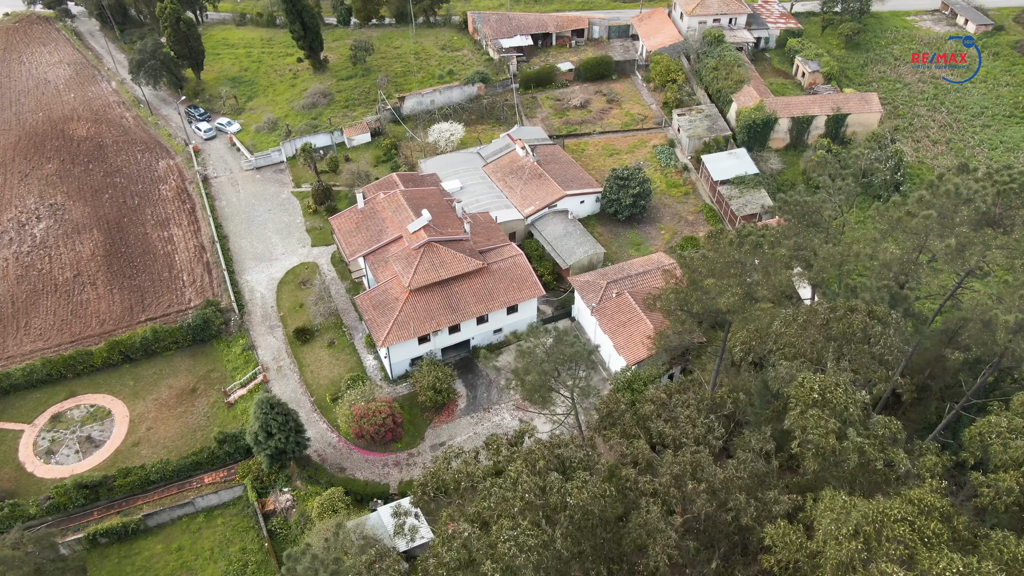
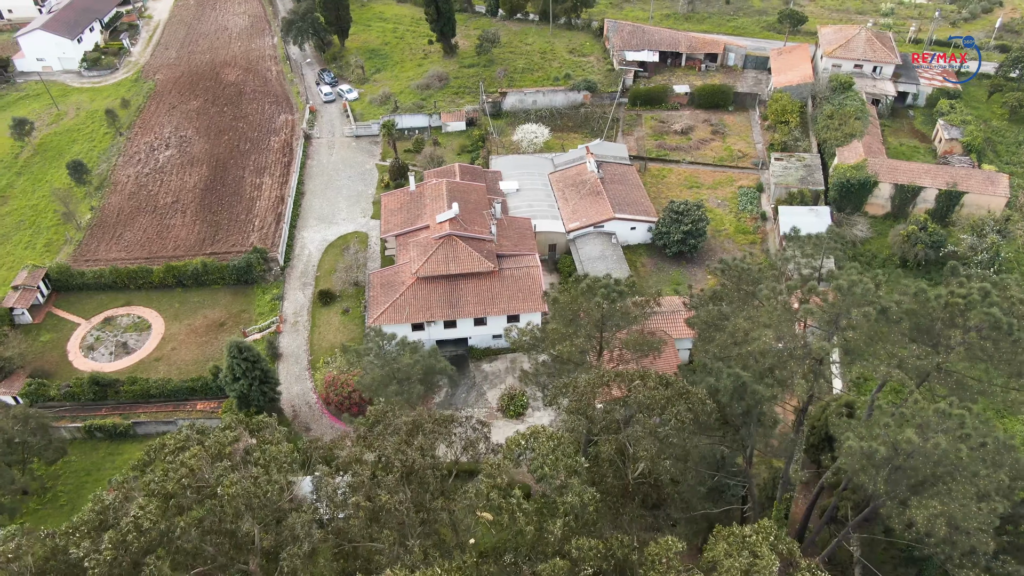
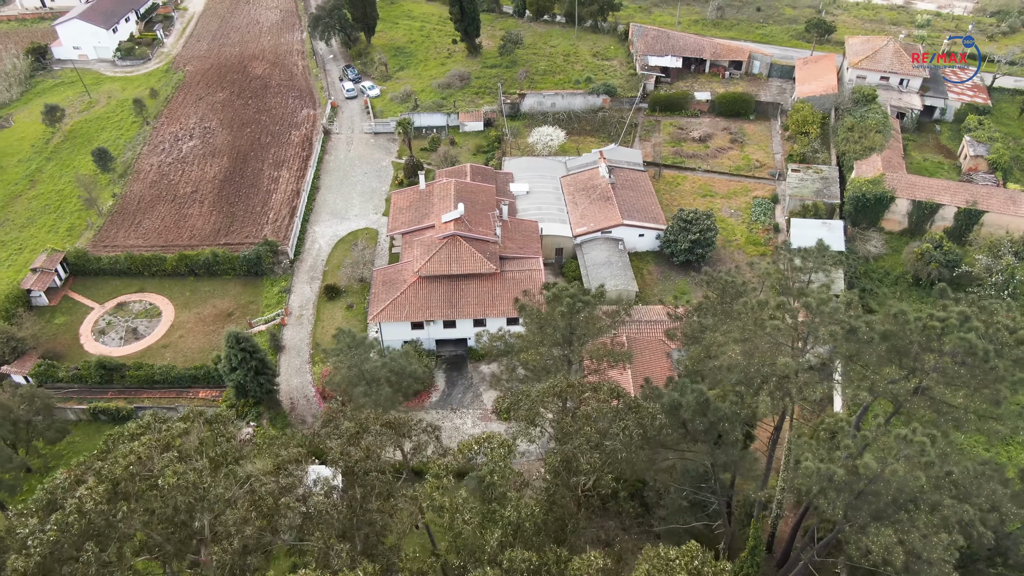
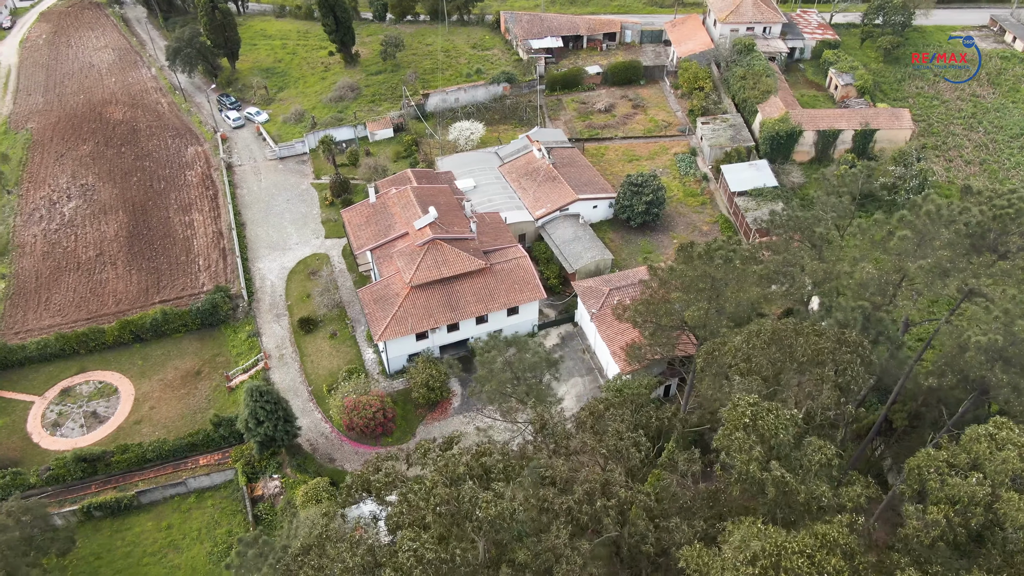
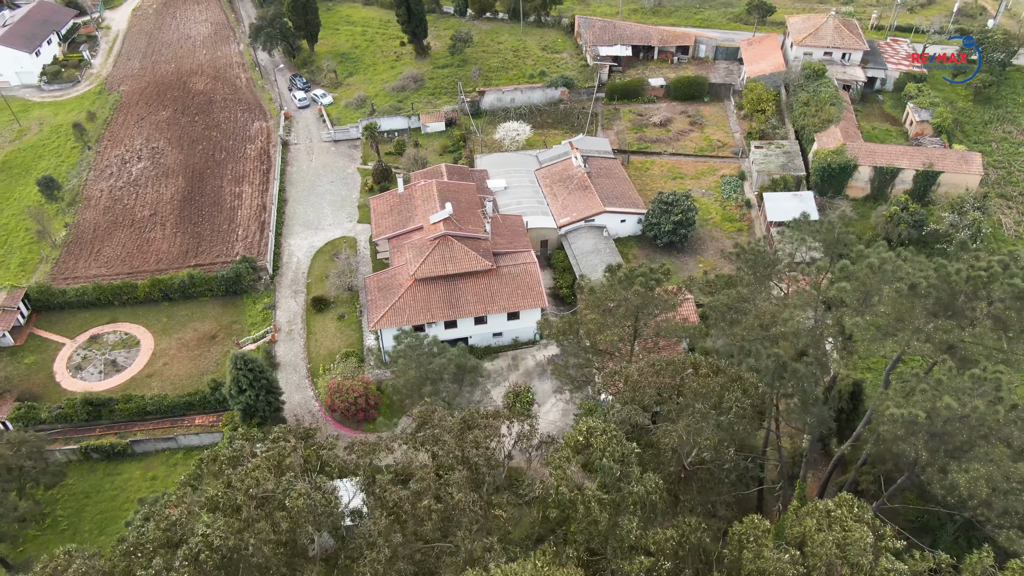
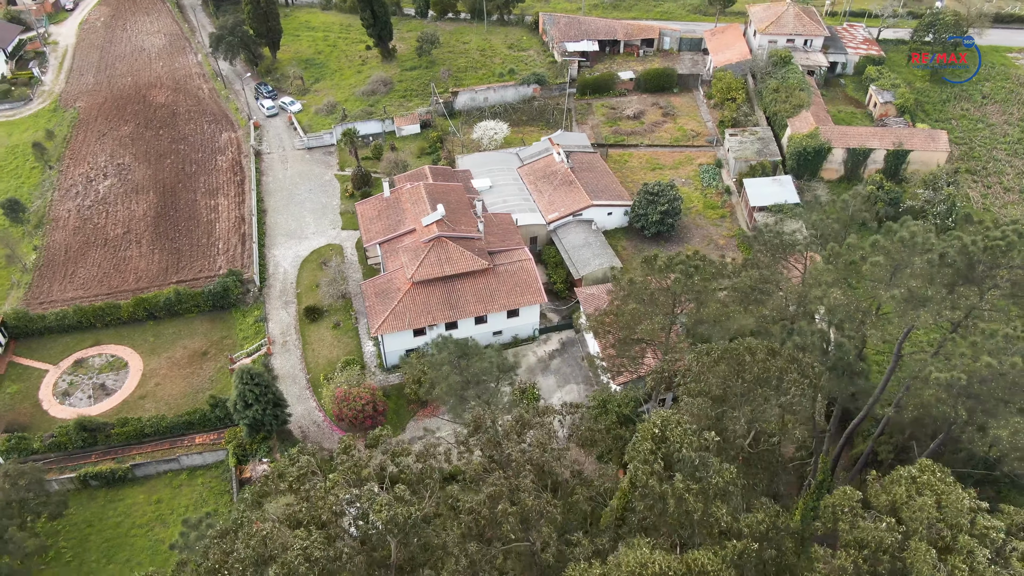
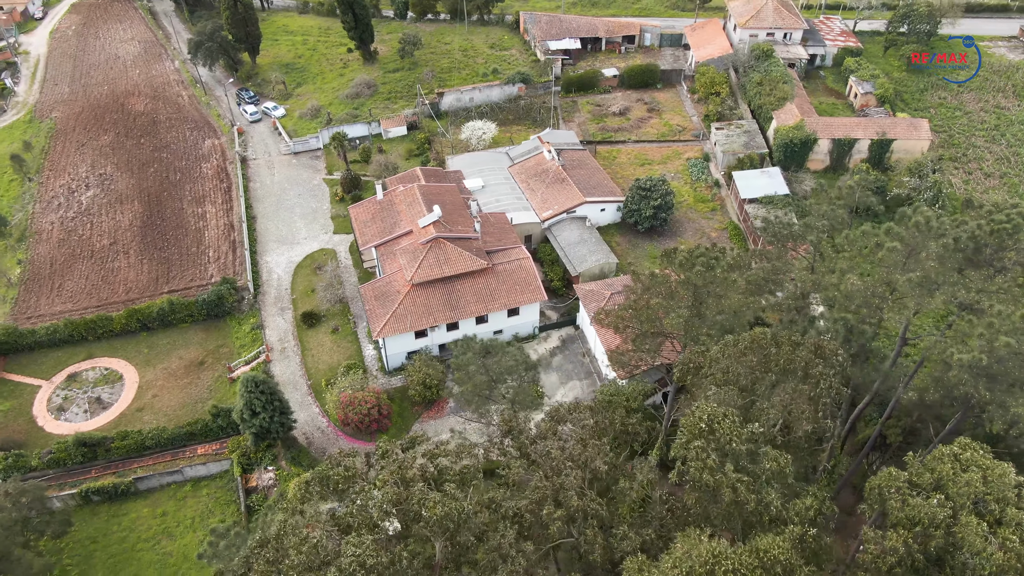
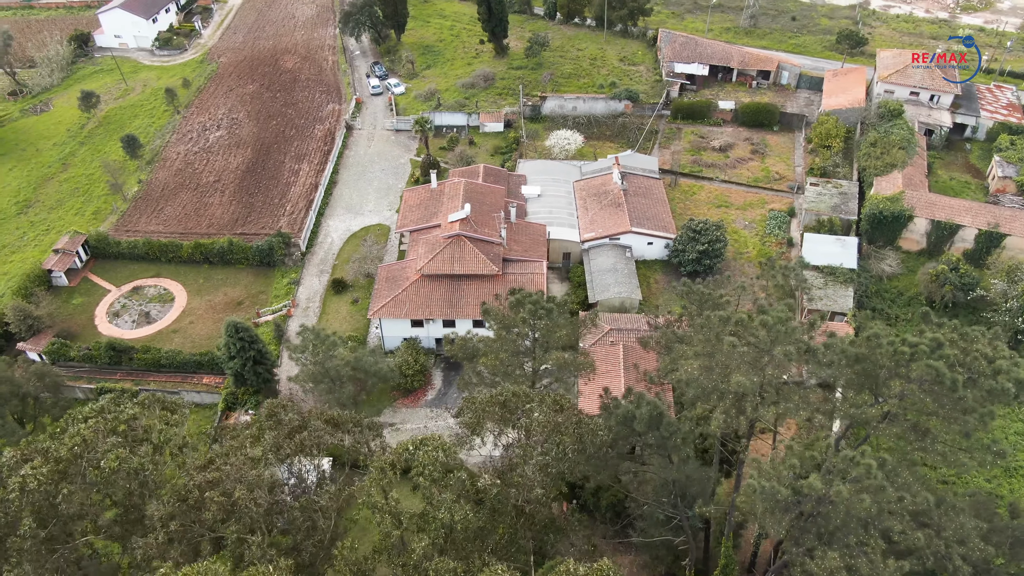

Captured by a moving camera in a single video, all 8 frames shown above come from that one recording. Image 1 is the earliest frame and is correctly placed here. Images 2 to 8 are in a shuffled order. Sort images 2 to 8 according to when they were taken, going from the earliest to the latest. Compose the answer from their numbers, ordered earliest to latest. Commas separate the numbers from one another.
4, 7, 6, 5, 2, 3, 8
